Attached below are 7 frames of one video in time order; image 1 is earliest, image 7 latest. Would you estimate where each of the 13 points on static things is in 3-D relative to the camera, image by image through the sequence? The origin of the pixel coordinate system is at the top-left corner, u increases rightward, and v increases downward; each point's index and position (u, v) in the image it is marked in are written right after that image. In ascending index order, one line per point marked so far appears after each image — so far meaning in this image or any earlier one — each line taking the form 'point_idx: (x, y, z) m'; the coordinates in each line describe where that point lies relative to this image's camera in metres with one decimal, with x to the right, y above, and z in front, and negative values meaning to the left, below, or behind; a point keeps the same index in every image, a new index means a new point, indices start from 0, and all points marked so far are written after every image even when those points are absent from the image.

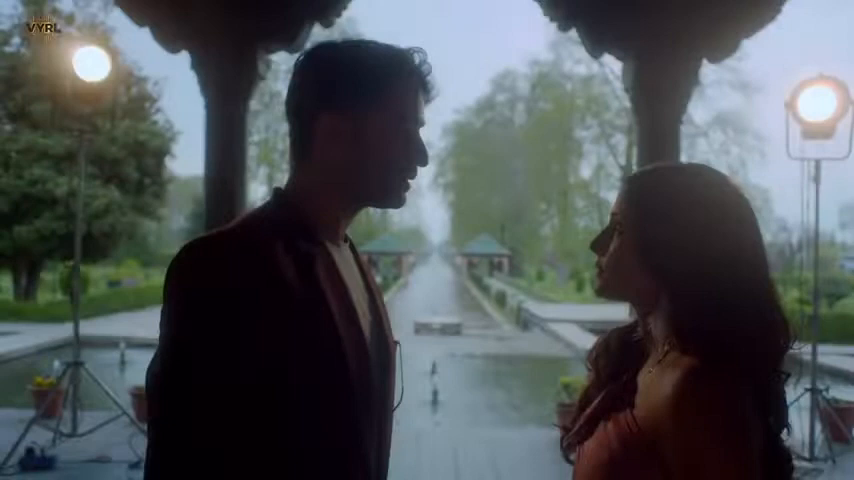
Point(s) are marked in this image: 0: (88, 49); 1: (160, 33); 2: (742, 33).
0: (-1.4, +0.8, +4.2) m
1: (-1.4, +1.1, +4.9) m
2: (+1.6, +1.0, +4.9) m
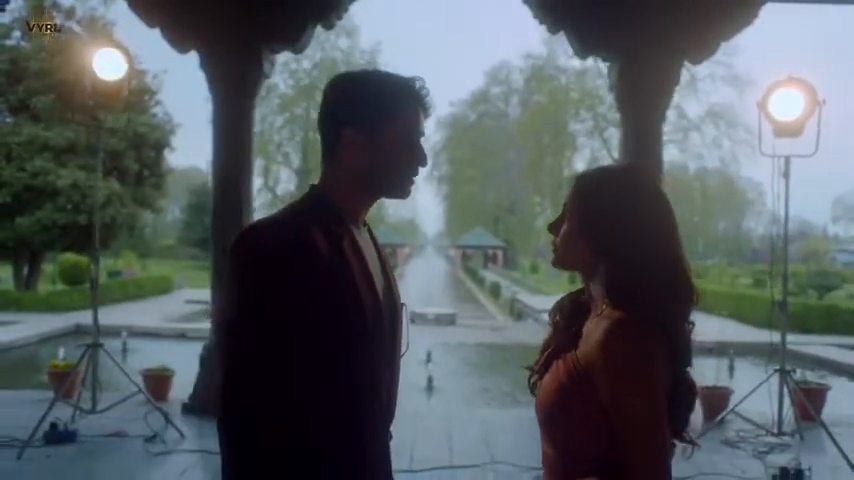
0: (-1.5, +0.8, +4.4) m
1: (-1.4, +1.1, +5.2) m
2: (+1.6, +1.1, +5.2) m
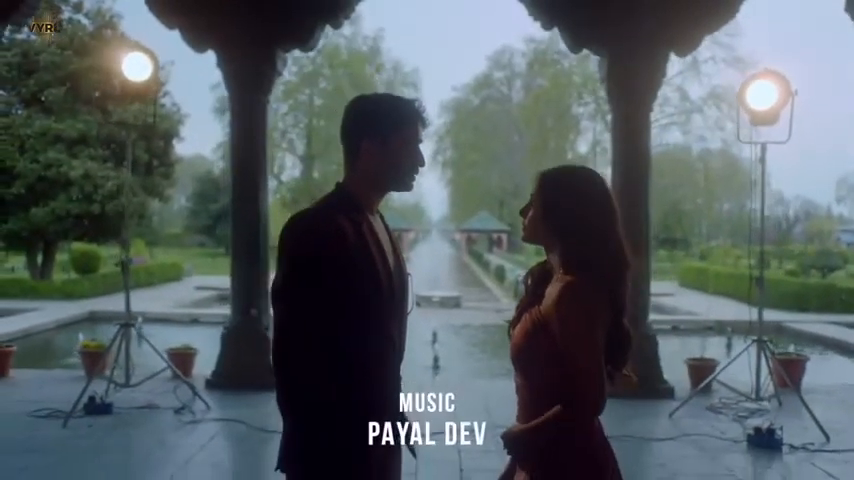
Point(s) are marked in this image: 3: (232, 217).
0: (-1.5, +0.9, +4.8) m
1: (-1.4, +1.2, +5.6) m
2: (+1.6, +1.2, +5.5) m
3: (-1.1, +0.1, +5.6) m
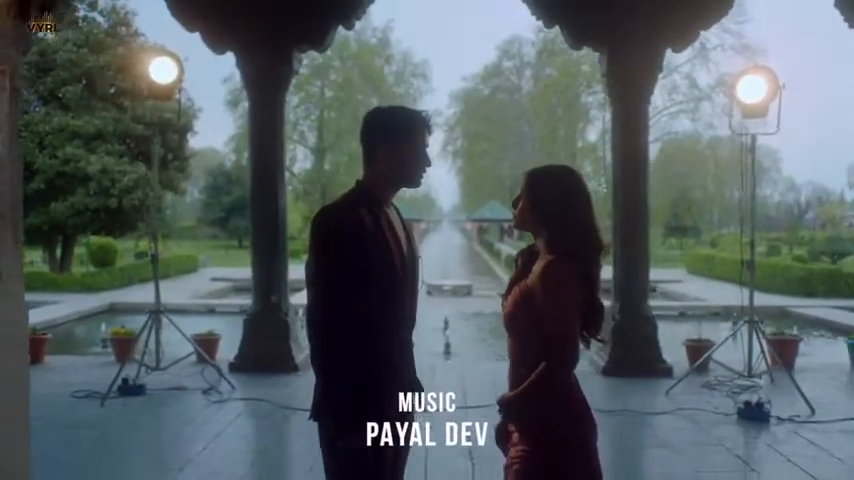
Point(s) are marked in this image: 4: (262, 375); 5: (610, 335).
0: (-1.4, +0.9, +5.1) m
1: (-1.3, +1.2, +5.9) m
2: (+1.6, +1.3, +5.8) m
3: (-1.1, +0.2, +5.9) m
4: (-1.0, -0.8, +5.7) m
5: (+1.1, -0.6, +5.8) m
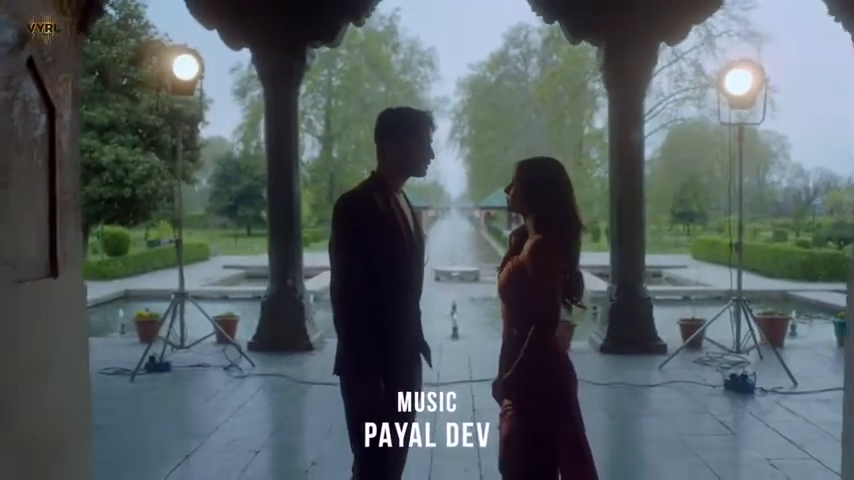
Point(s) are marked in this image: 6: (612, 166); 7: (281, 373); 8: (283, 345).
0: (-1.4, +1.0, +5.4) m
1: (-1.3, +1.3, +6.2) m
2: (+1.7, +1.4, +6.1) m
3: (-1.0, +0.3, +6.3) m
4: (-0.9, -0.7, +6.0) m
5: (+1.1, -0.5, +6.1) m
6: (+1.2, +0.5, +6.2) m
7: (-0.8, -0.7, +5.2) m
8: (-0.9, -0.7, +6.1) m
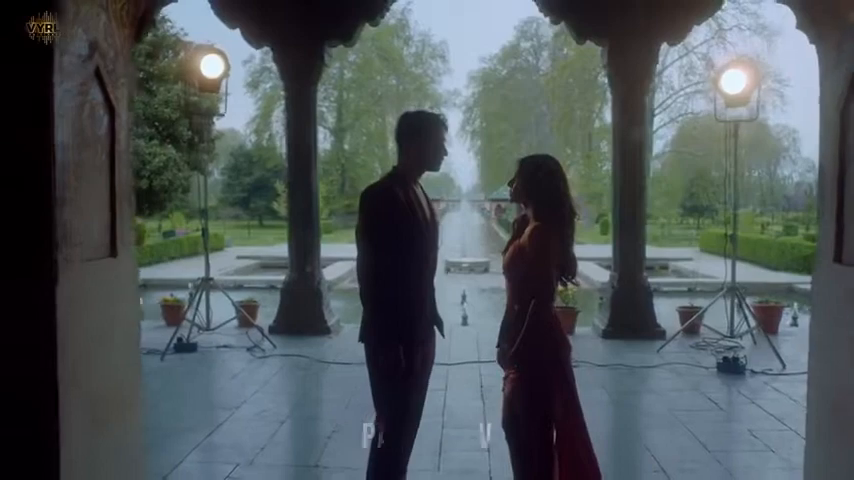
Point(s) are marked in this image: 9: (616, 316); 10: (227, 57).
0: (-1.3, +1.1, +5.8) m
1: (-1.2, +1.4, +6.5) m
2: (+1.7, +1.4, +6.4) m
3: (-0.9, +0.3, +6.6) m
4: (-0.9, -0.6, +6.3) m
5: (+1.2, -0.4, +6.4) m
6: (+1.3, +0.5, +6.5) m
7: (-0.7, -0.7, +5.6) m
8: (-0.8, -0.6, +6.4) m
9: (+1.2, -0.5, +6.4) m
10: (-1.2, +1.1, +5.8) m
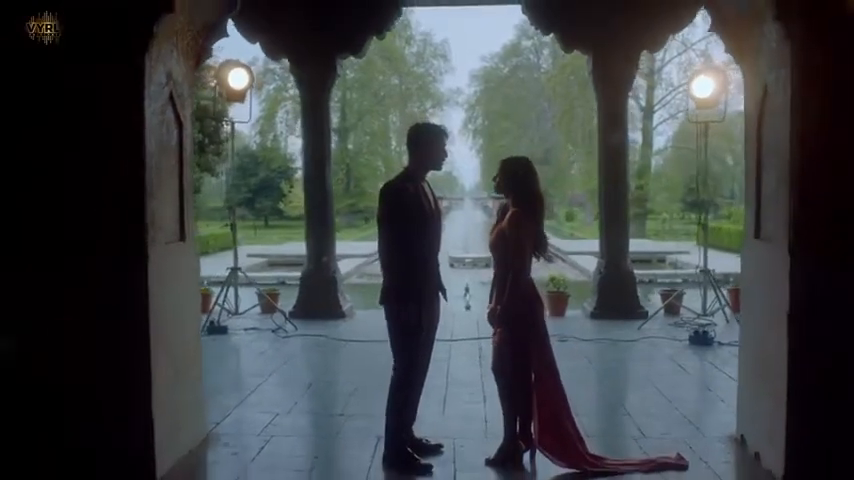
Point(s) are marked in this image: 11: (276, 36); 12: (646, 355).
0: (-1.3, +1.1, +6.4) m
1: (-1.2, +1.4, +7.2) m
2: (+1.8, +1.5, +7.0) m
3: (-0.9, +0.4, +7.3) m
4: (-0.8, -0.6, +7.0) m
5: (+1.2, -0.3, +7.1) m
6: (+1.3, +0.6, +7.2) m
7: (-0.7, -0.6, +6.2) m
8: (-0.8, -0.5, +7.1) m
9: (+1.3, -0.4, +7.0) m
10: (-1.2, +1.1, +6.5) m
11: (-1.1, +1.5, +7.1) m
12: (+1.2, -0.7, +5.6) m
